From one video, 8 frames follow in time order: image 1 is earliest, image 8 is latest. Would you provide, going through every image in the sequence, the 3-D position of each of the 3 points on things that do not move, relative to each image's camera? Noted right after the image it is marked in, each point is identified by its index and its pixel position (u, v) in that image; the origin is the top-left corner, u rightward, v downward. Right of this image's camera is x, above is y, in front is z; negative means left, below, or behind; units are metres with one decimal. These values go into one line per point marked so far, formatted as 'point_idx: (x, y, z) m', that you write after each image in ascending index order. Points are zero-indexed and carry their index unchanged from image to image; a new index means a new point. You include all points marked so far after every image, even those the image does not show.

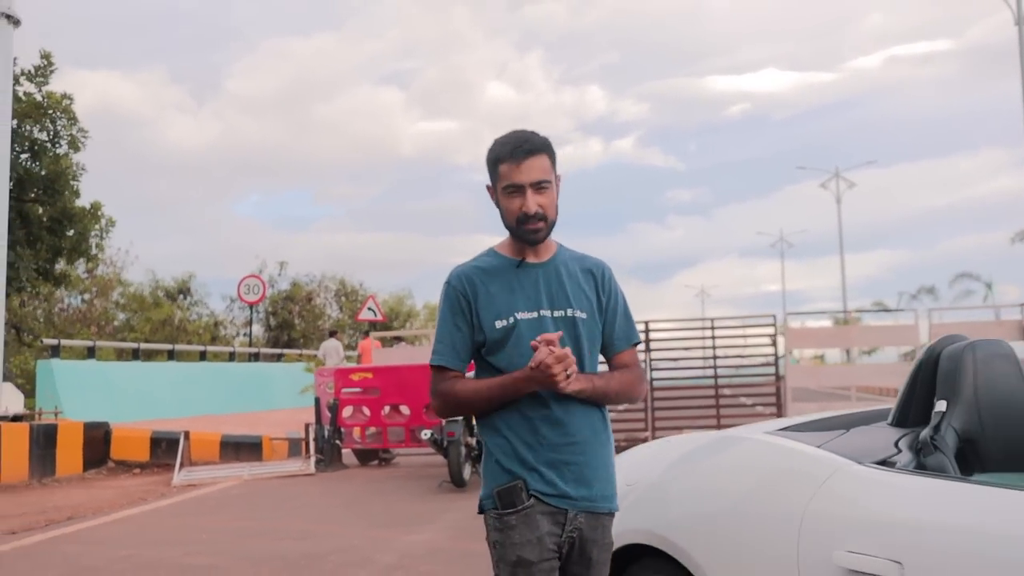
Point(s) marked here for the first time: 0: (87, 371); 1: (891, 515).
0: (-6.2, -1.2, +16.1) m
1: (+0.8, -0.4, +2.1) m
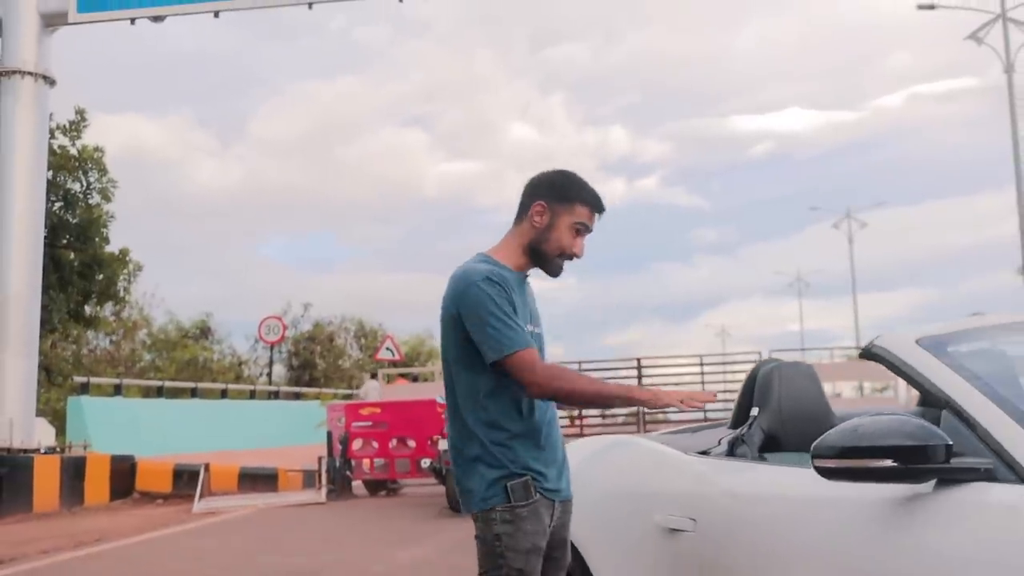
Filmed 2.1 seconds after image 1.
0: (-6.1, -1.8, +17.0) m
1: (+0.5, -0.5, +3.0) m
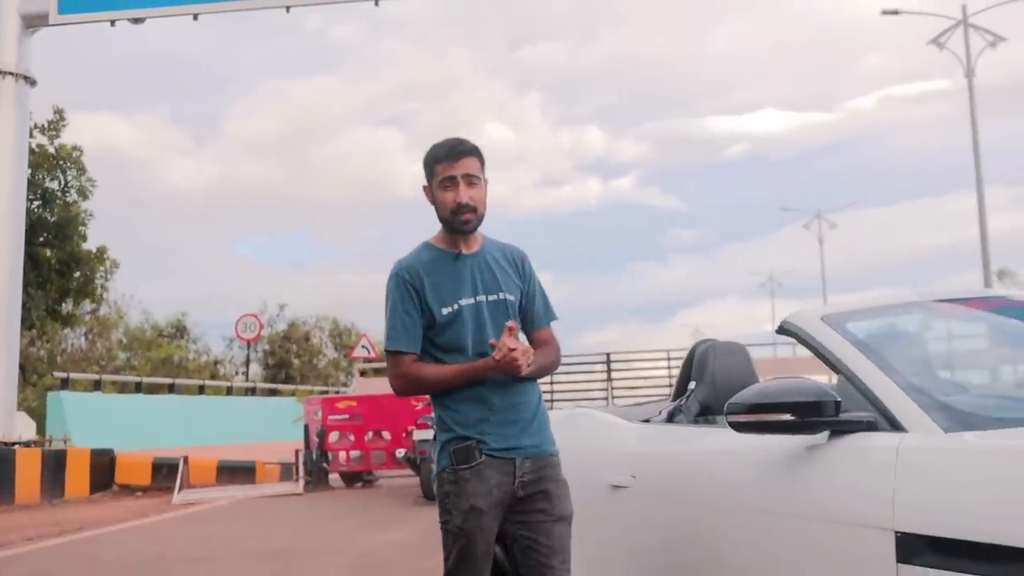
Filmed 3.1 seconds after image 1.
0: (-6.5, -1.8, +17.3) m
1: (+0.4, -0.5, +3.4) m
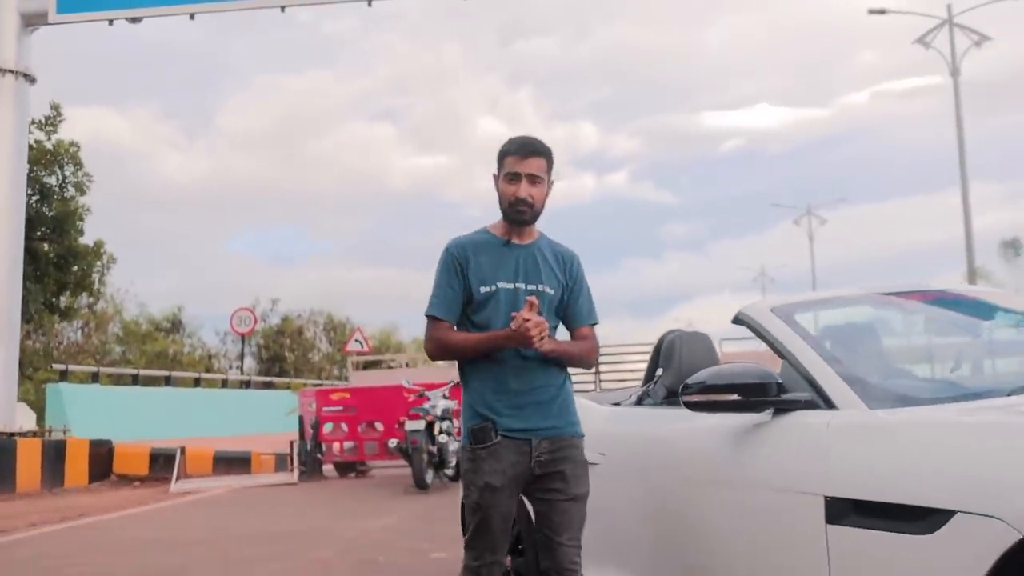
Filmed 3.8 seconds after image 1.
0: (-6.7, -1.7, +17.6) m
1: (+0.4, -0.5, +3.7) m
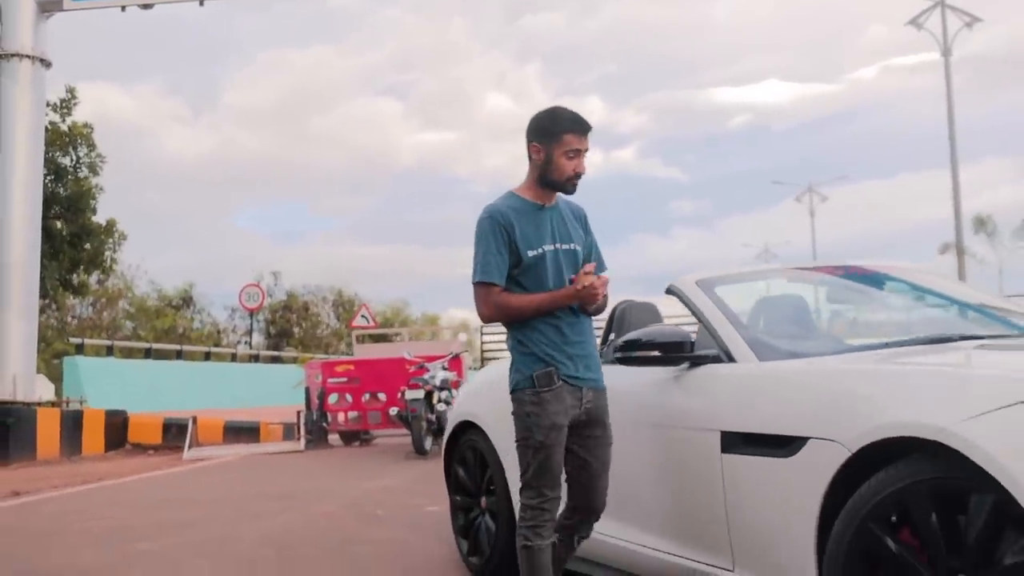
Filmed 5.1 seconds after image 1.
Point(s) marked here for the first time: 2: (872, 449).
0: (-6.7, -1.3, +18.3) m
1: (+0.2, -0.4, +4.3) m
2: (+0.9, -0.4, +2.8) m
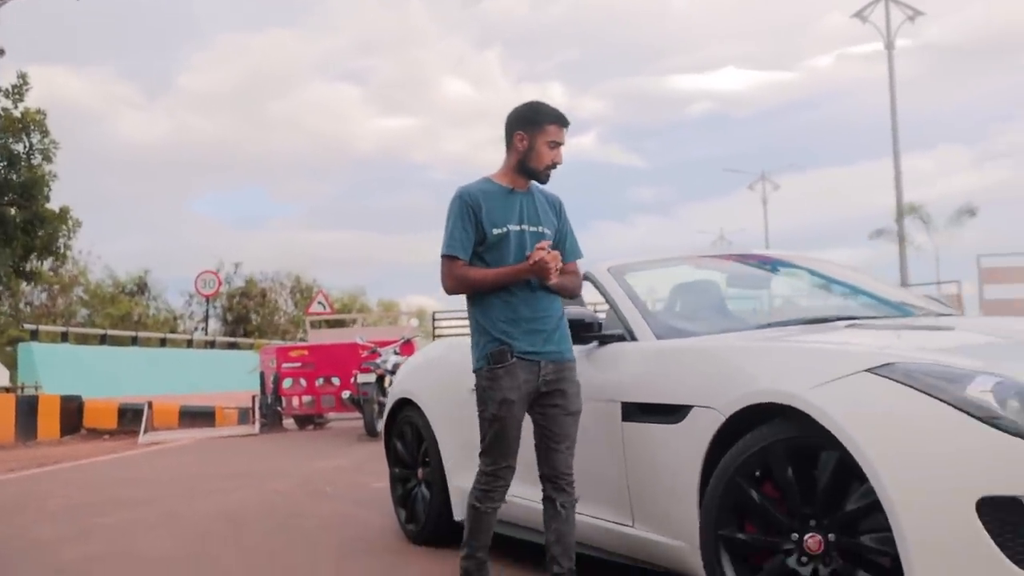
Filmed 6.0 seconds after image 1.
0: (-7.5, -1.1, +18.4) m
1: (-0.1, -0.3, +4.7) m
2: (+0.7, -0.4, +3.2) m
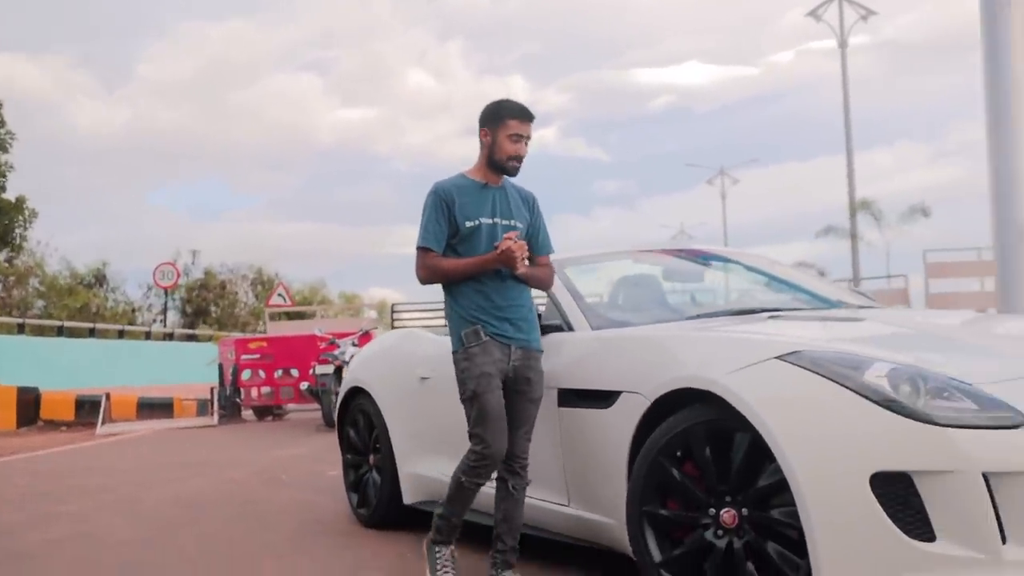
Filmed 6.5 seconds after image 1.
0: (-8.2, -0.9, +18.4) m
1: (-0.3, -0.3, +4.9) m
2: (+0.5, -0.3, +3.4) m
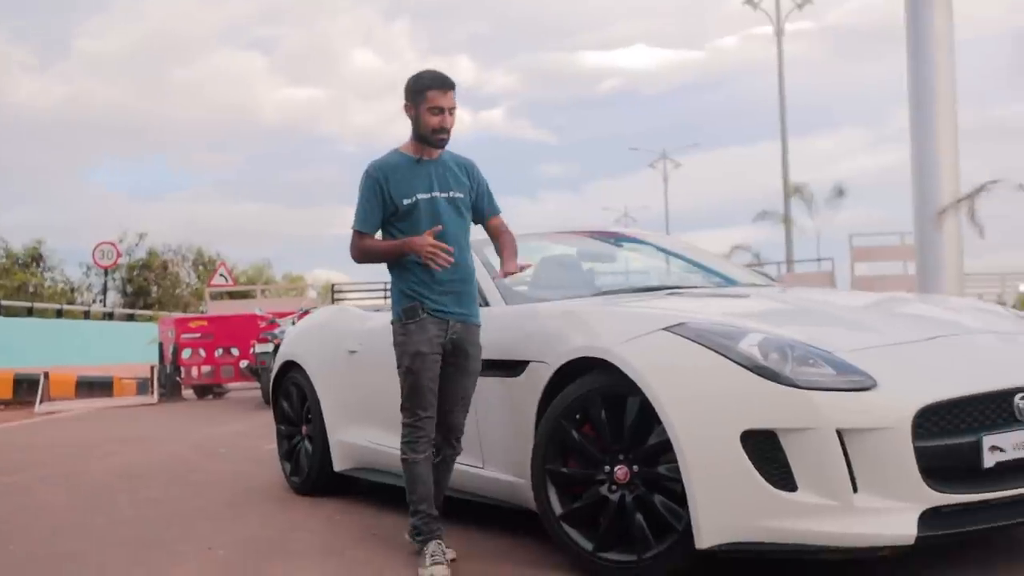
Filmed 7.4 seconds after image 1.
0: (-9.2, -0.6, +18.2) m
1: (-0.6, -0.2, +5.2) m
2: (+0.2, -0.3, +3.7) m
